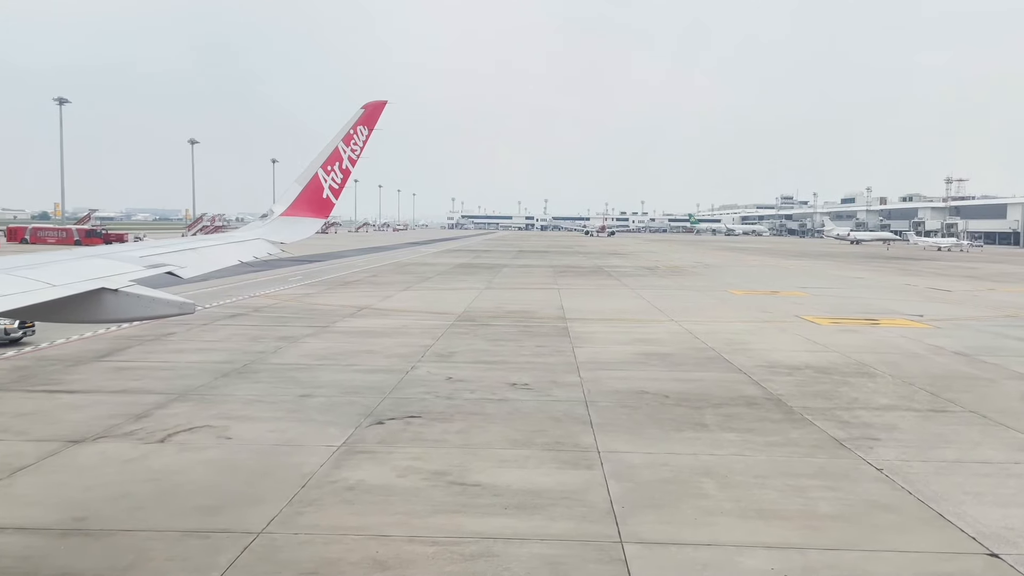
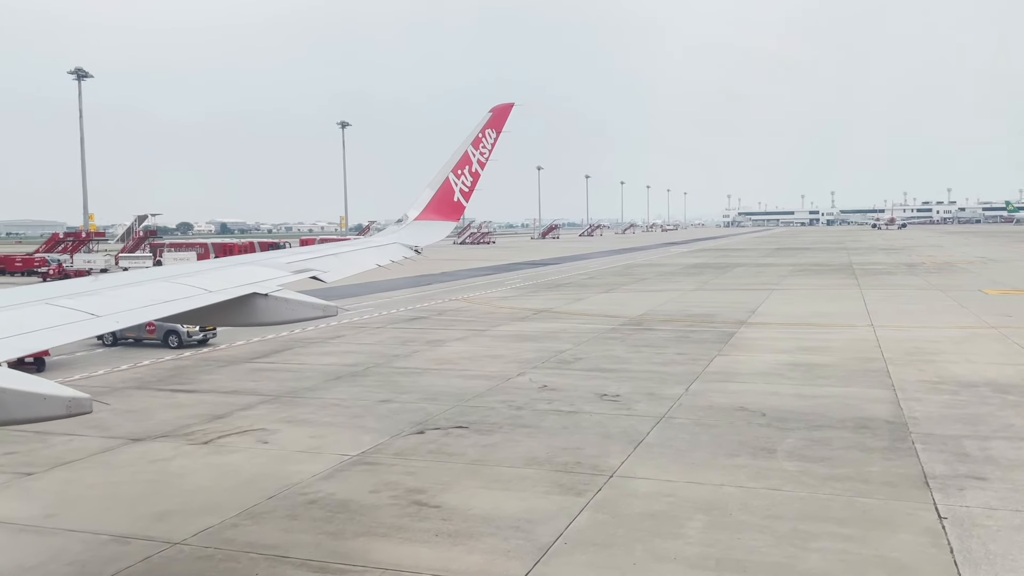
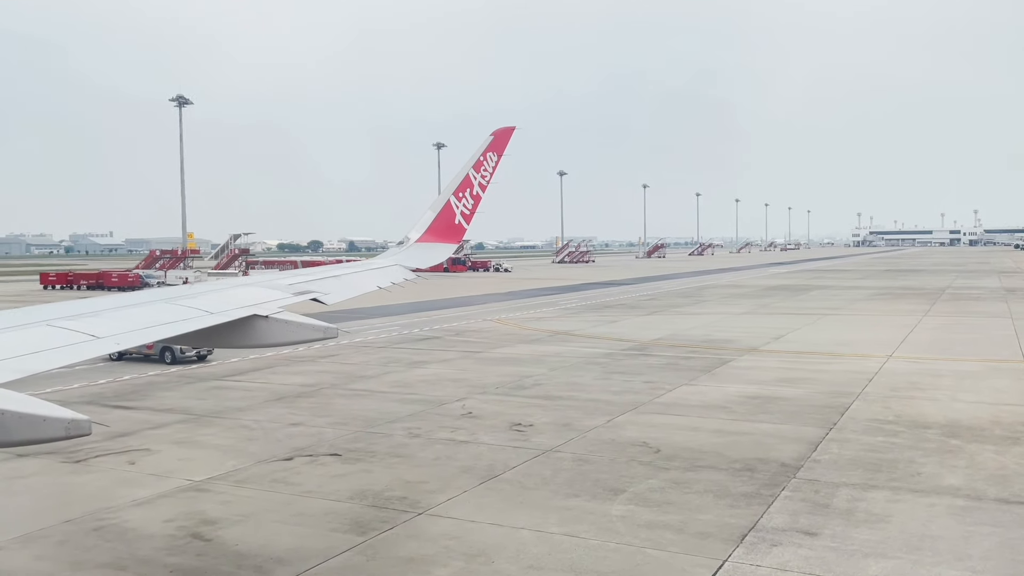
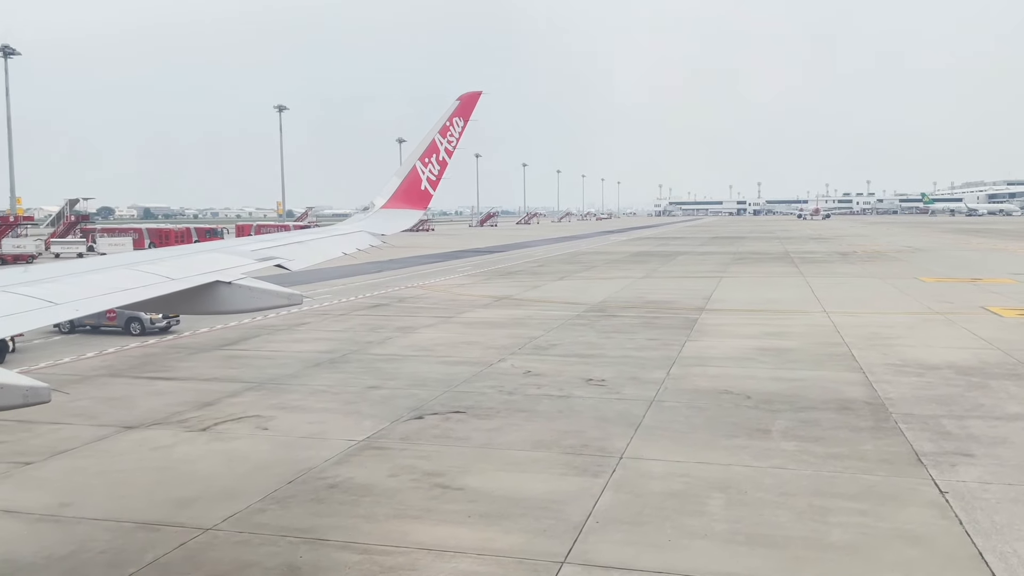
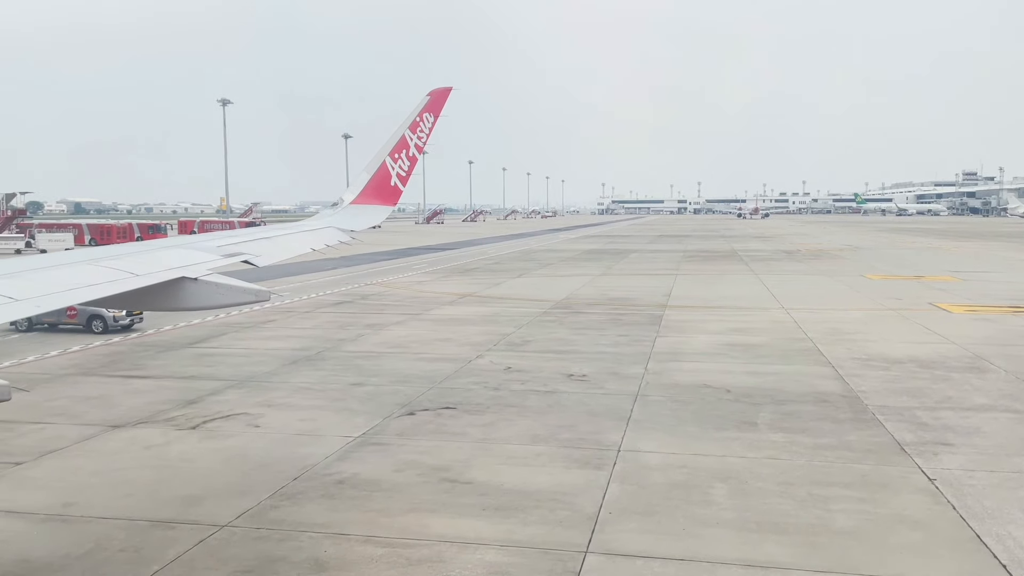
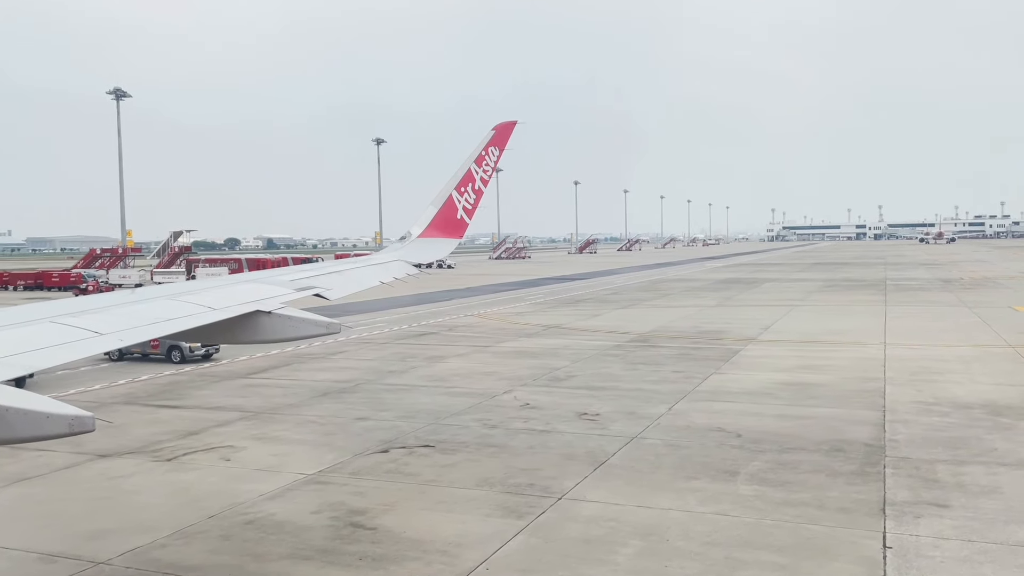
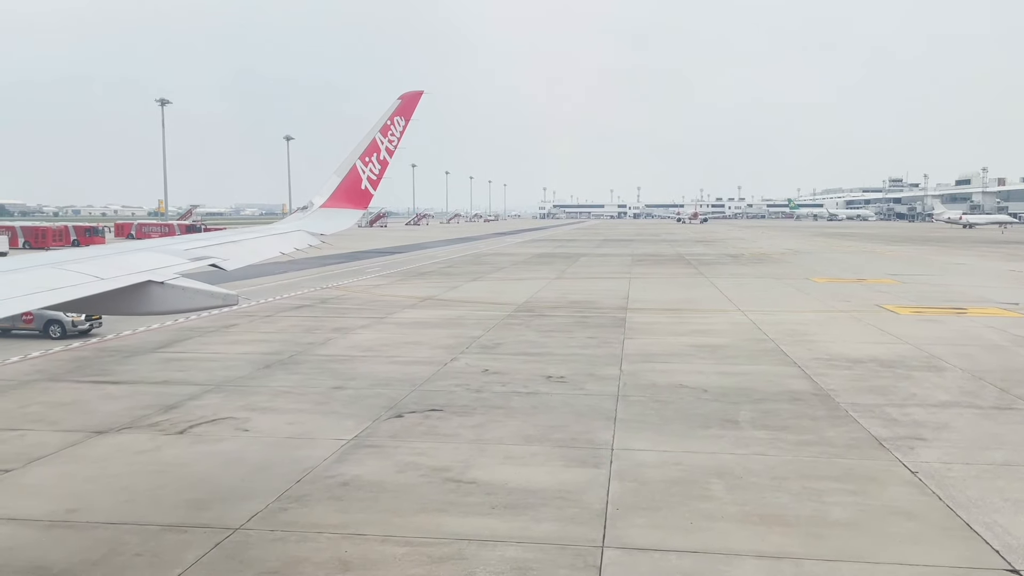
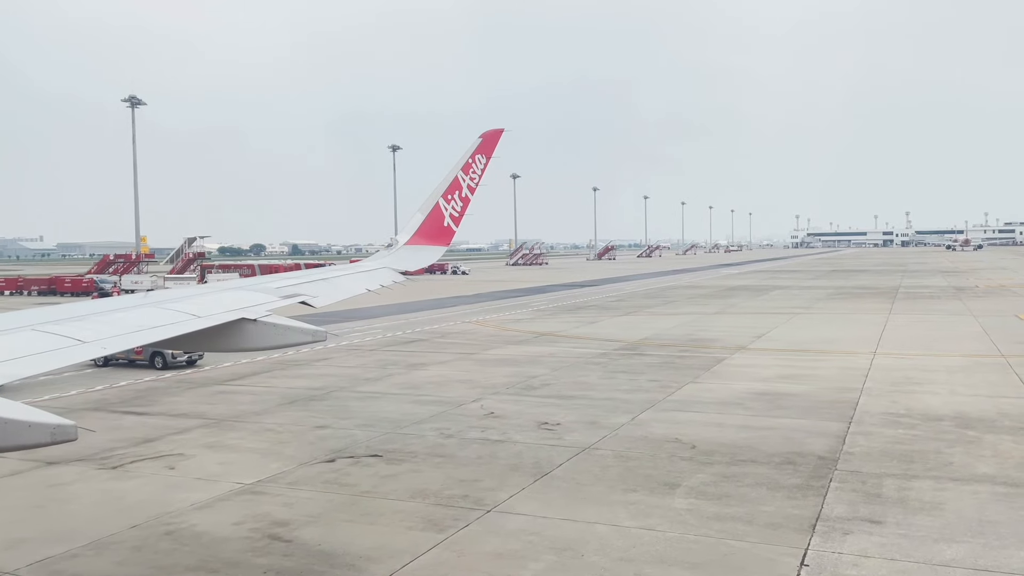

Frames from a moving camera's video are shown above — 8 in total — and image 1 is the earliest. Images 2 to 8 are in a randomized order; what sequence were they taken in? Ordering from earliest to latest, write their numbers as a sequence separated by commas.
7, 5, 4, 2, 6, 8, 3
